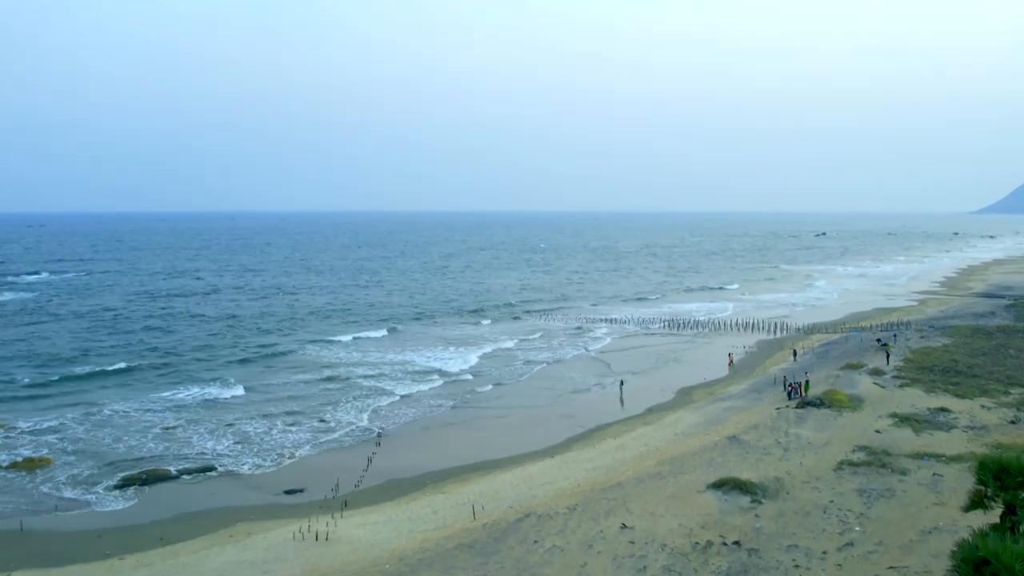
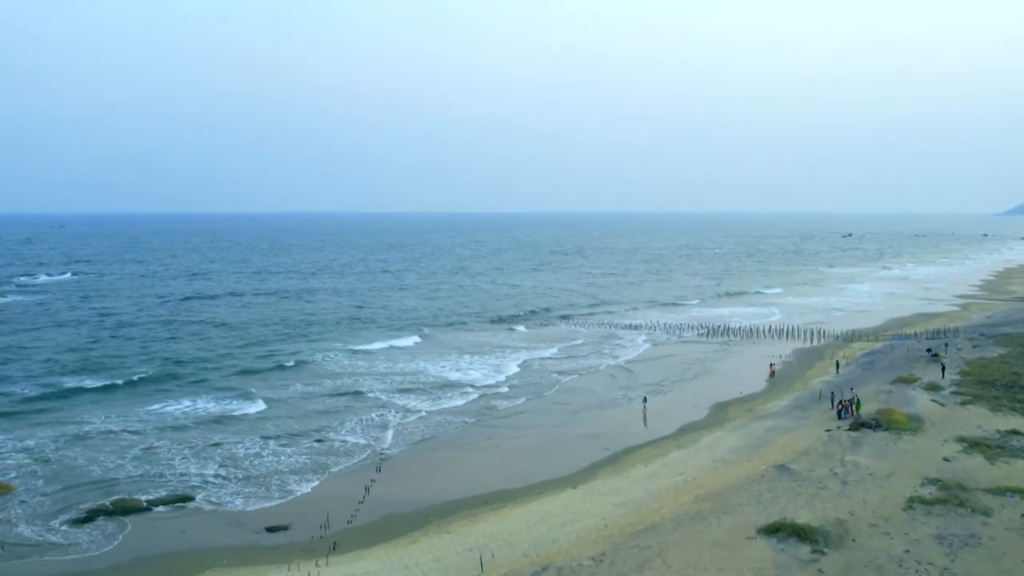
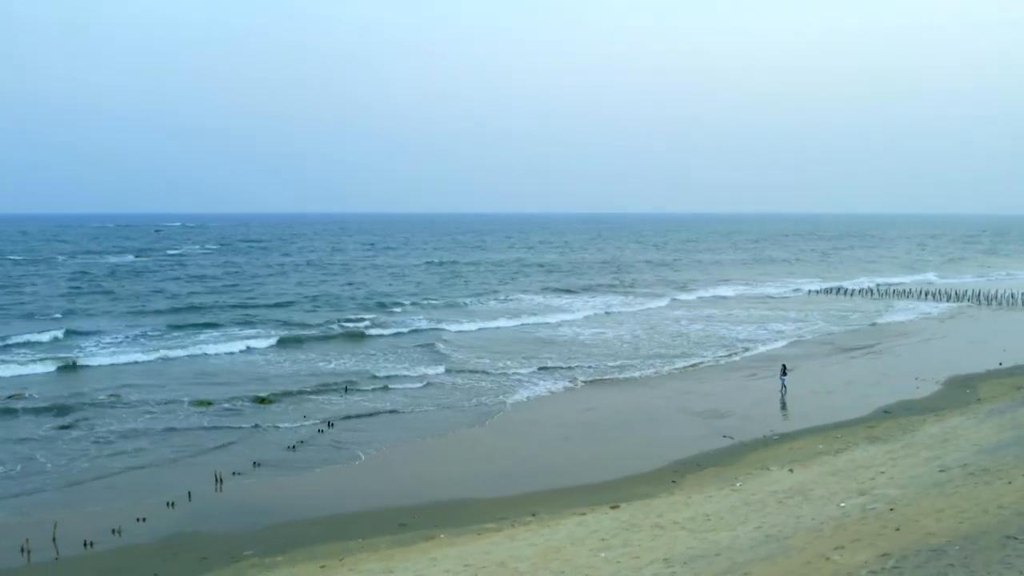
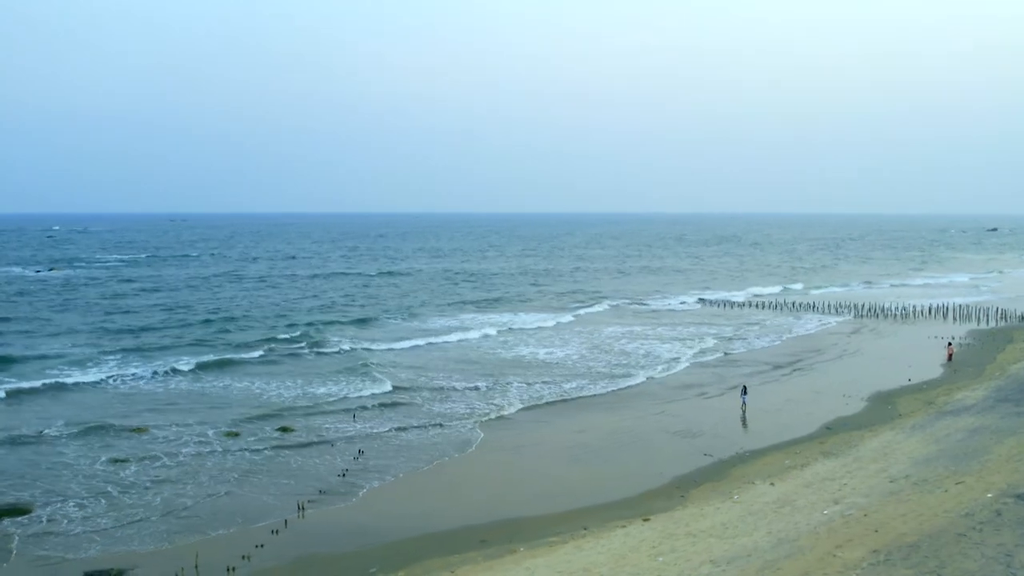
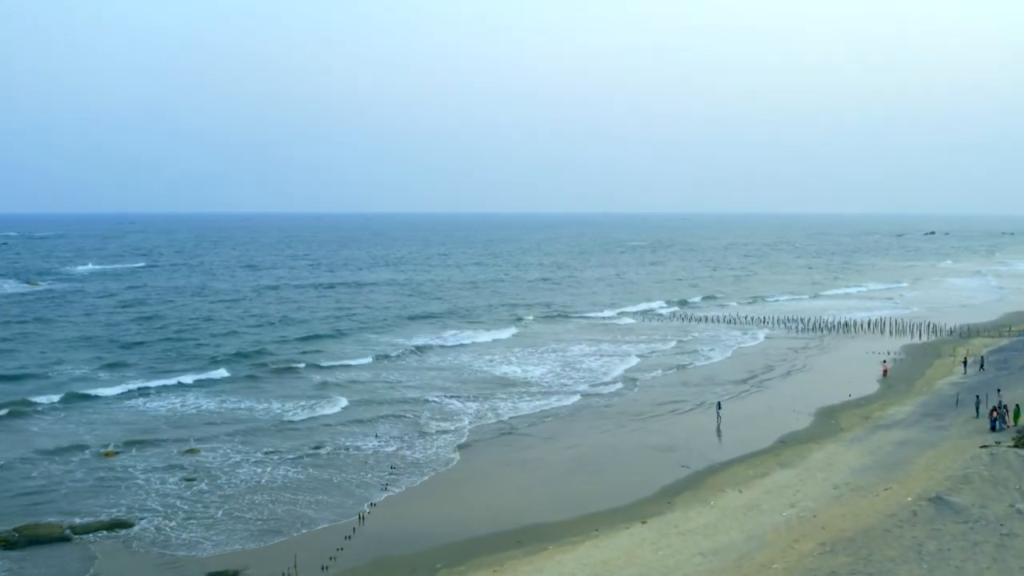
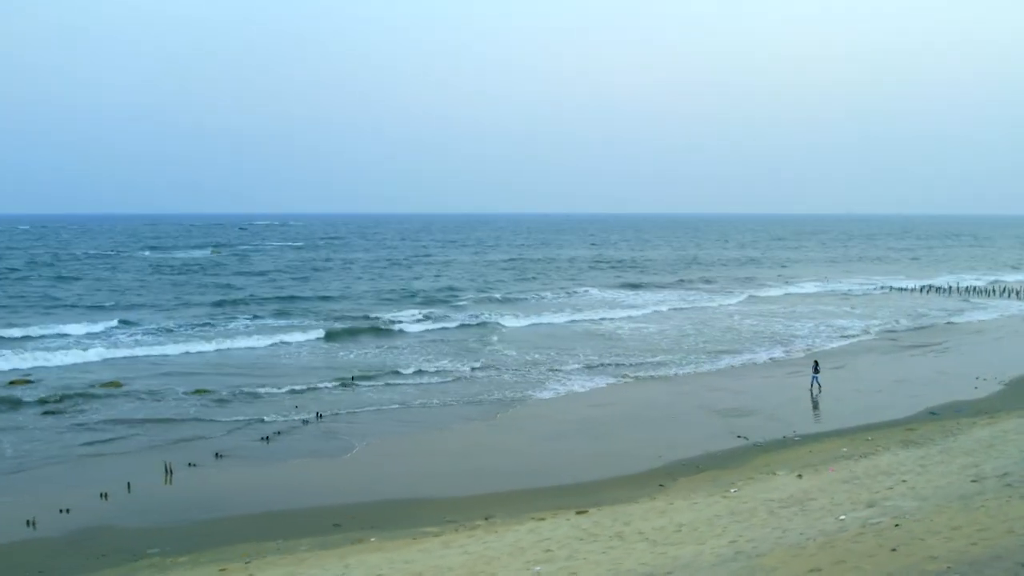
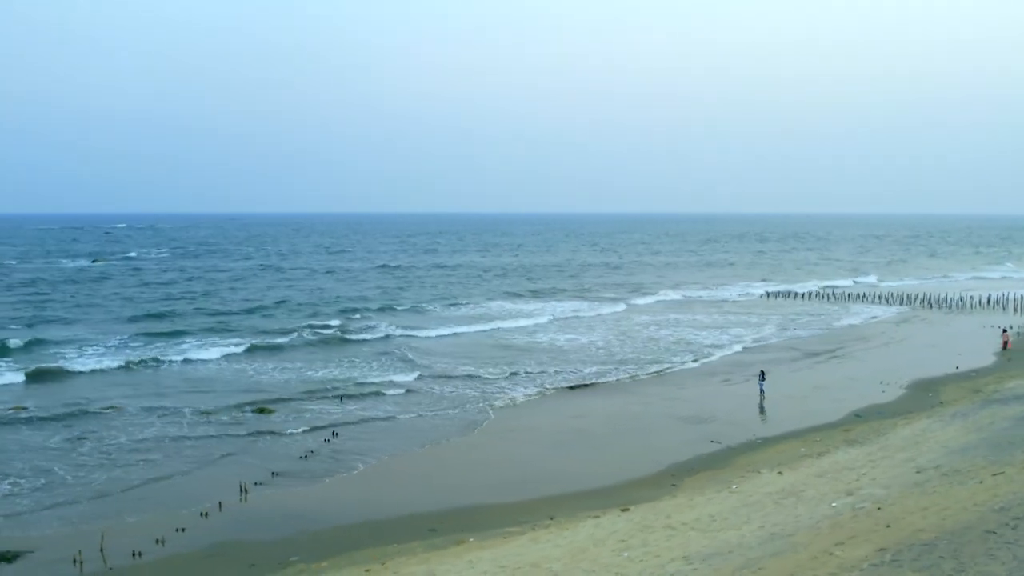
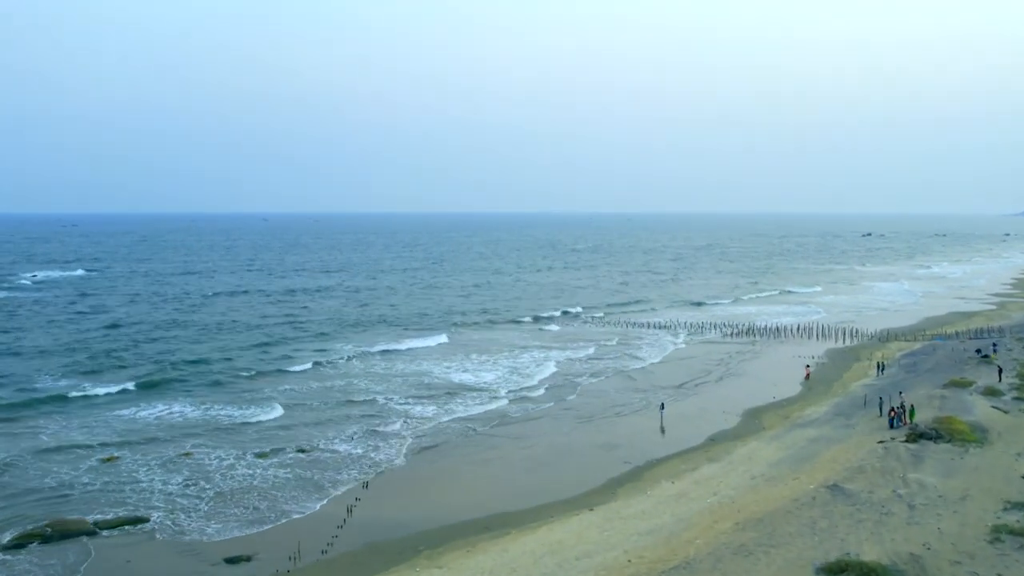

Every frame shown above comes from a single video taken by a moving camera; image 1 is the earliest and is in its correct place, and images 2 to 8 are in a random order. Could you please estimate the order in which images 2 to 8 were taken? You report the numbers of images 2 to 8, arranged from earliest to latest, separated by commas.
2, 8, 5, 4, 7, 3, 6
